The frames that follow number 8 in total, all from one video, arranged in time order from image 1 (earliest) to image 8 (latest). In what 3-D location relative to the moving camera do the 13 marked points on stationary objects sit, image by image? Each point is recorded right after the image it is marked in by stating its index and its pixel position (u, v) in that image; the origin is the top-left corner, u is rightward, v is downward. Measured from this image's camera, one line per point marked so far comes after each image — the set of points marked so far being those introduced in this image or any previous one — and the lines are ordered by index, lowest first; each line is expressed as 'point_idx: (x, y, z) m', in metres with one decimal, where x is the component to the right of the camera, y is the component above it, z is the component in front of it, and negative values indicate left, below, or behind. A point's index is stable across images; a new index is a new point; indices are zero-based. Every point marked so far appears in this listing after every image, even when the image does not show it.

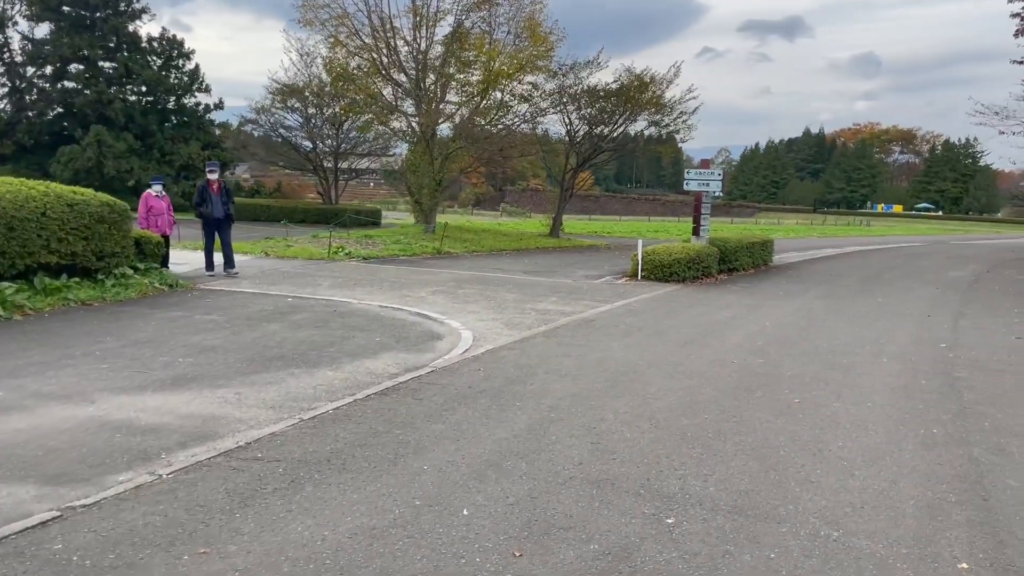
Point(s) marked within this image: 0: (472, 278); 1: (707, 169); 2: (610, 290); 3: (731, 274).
0: (-0.7, +0.2, +14.5) m
1: (+4.0, +2.5, +17.4) m
2: (+1.7, 0.0, +14.3) m
3: (+4.7, +0.3, +18.0) m
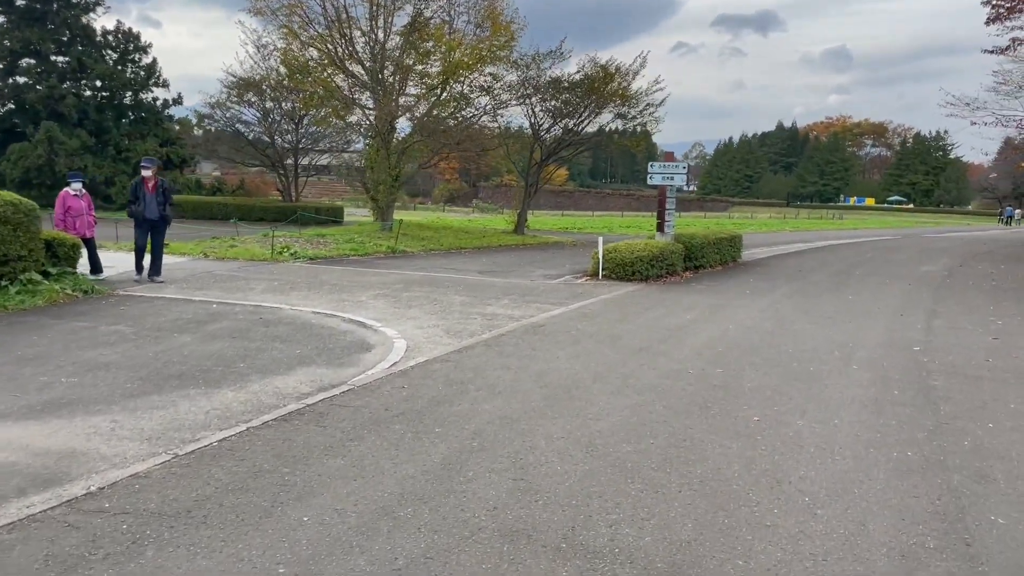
0: (-1.5, +0.1, +13.7) m
1: (+3.1, +2.5, +16.7) m
2: (+0.9, 0.0, +13.5) m
3: (+3.8, +0.3, +17.3) m
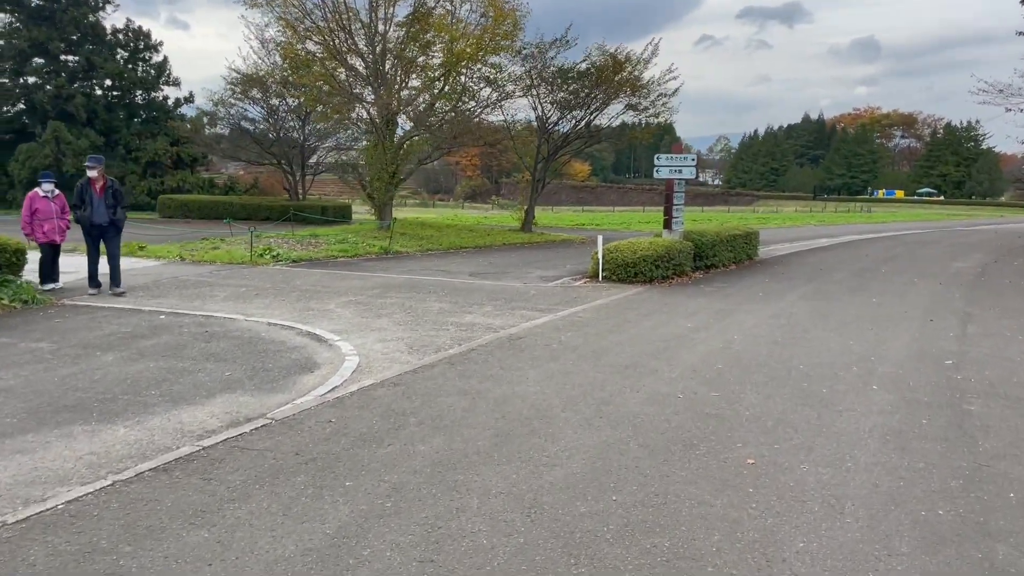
0: (-1.6, +0.1, +12.6) m
1: (+3.1, +2.5, +15.5) m
2: (+0.7, -0.1, +12.4) m
3: (+3.8, +0.3, +16.1) m
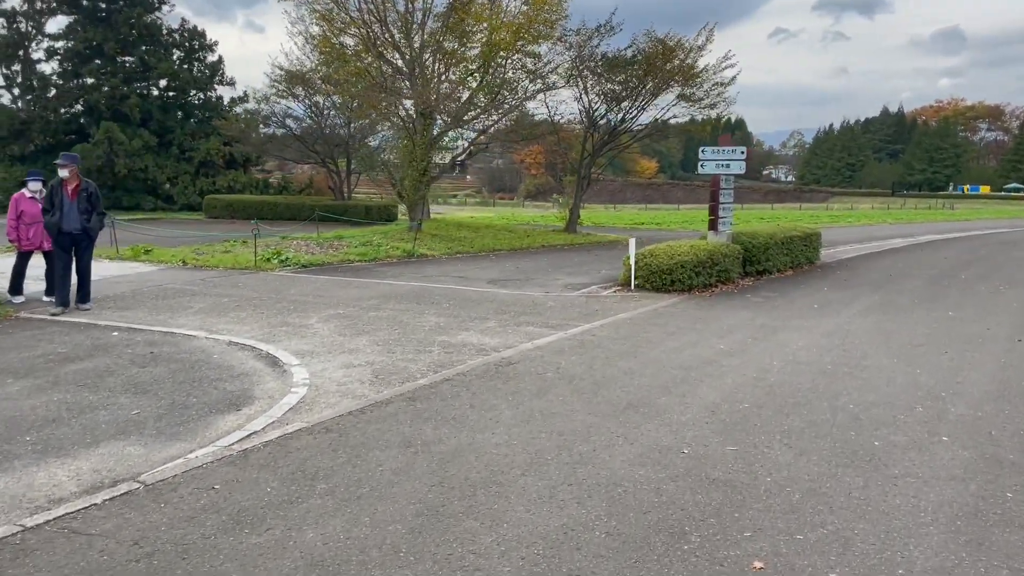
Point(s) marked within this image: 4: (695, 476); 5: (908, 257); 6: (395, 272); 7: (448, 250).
0: (-1.4, -0.1, +11.4) m
1: (+3.5, +2.3, +13.9) m
2: (+0.9, -0.2, +11.0) m
3: (+4.2, +0.2, +14.4) m
4: (+1.1, -1.1, +4.8) m
5: (+8.9, +0.7, +19.1) m
6: (-1.9, +0.3, +13.9) m
7: (-1.3, +0.8, +17.8) m
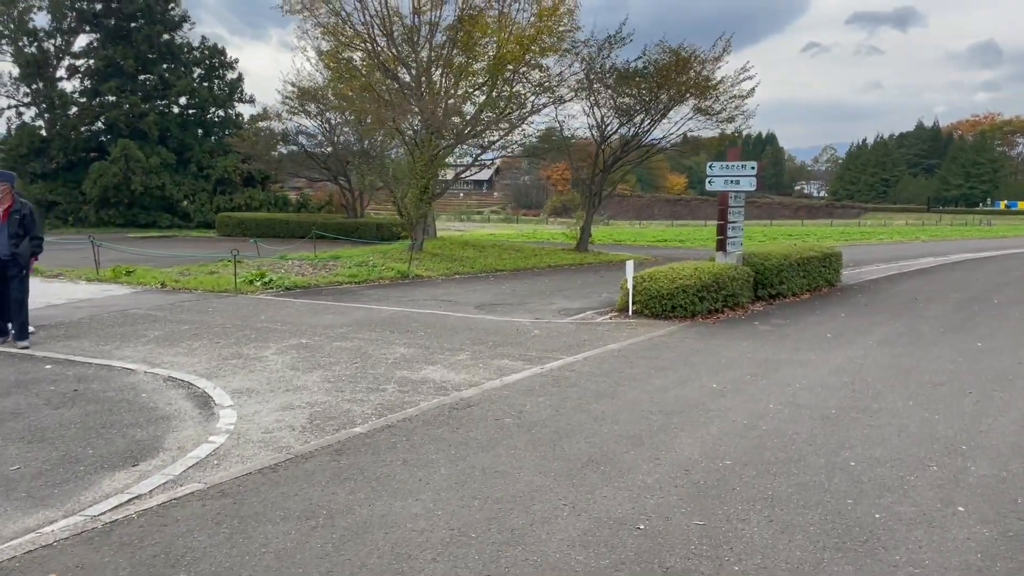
0: (-1.6, -0.4, +10.6) m
1: (+3.4, +1.9, +13.0) m
2: (+0.7, -0.6, +10.2) m
3: (+4.2, -0.2, +13.5) m
4: (+0.6, -1.3, +4.0) m
5: (+9.0, +0.2, +18.0) m
6: (-2.0, -0.1, +13.1) m
7: (-1.3, +0.4, +17.0) m
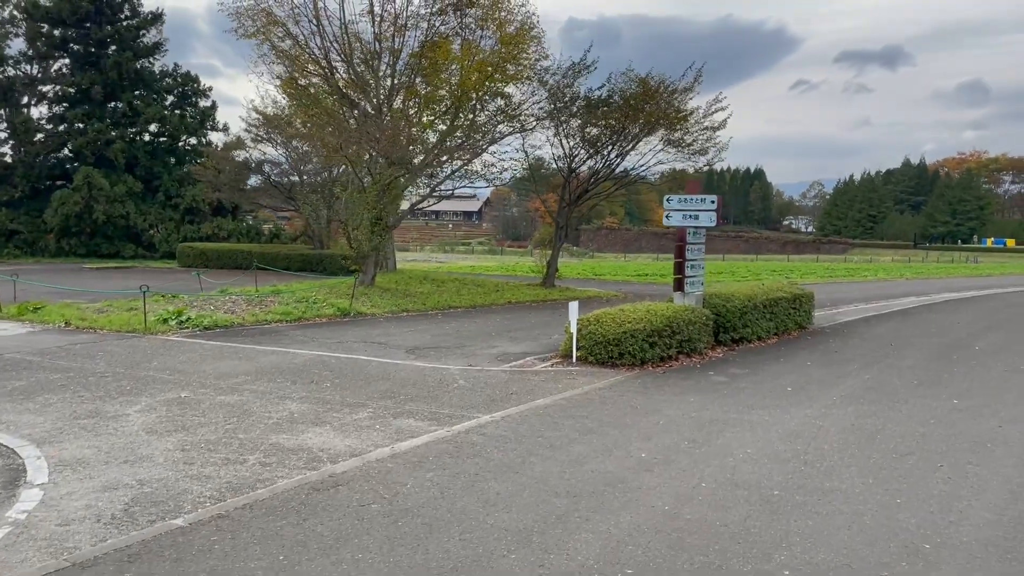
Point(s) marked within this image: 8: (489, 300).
0: (-2.4, -0.9, +9.5) m
1: (+2.6, +1.3, +12.0) m
2: (-0.1, -1.1, +9.0) m
3: (+3.3, -0.9, +12.4) m
4: (-0.1, -1.5, +2.8) m
5: (+8.0, -0.7, +17.0) m
6: (-2.9, -0.7, +12.0) m
7: (-2.2, -0.4, +15.9) m
8: (-0.5, -0.2, +18.6) m
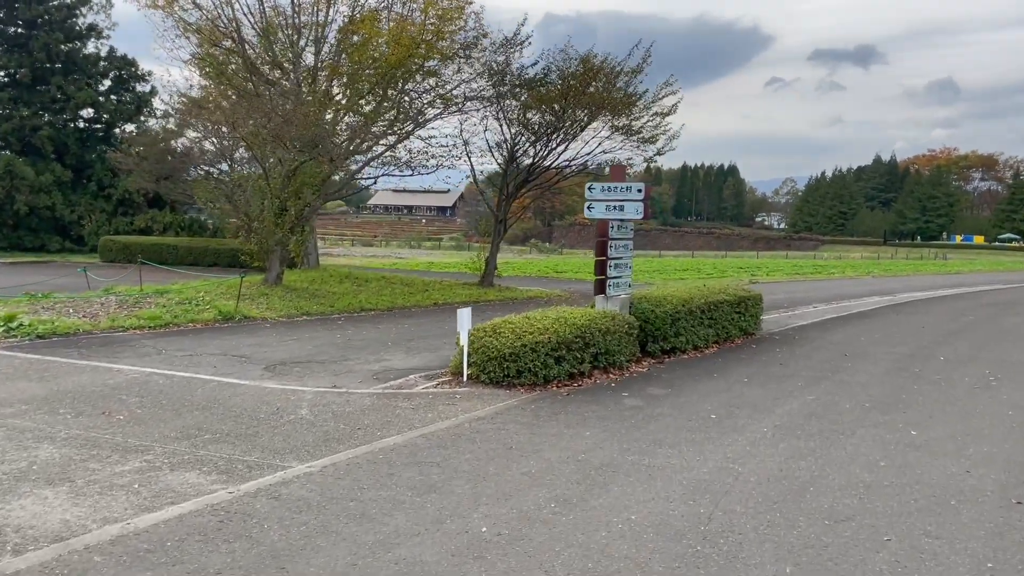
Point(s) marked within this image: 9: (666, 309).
0: (-3.6, -0.9, +7.6) m
1: (+1.3, +1.3, +10.2) m
2: (-1.3, -1.1, +7.2) m
3: (+2.0, -0.9, +10.7) m
4: (-1.2, -1.6, +1.0) m
5: (+6.6, -0.7, +15.3) m
6: (-4.2, -0.7, +10.1) m
7: (-3.6, -0.4, +14.0) m
8: (-2.0, -0.2, +16.8) m
9: (+2.0, -0.3, +10.8) m
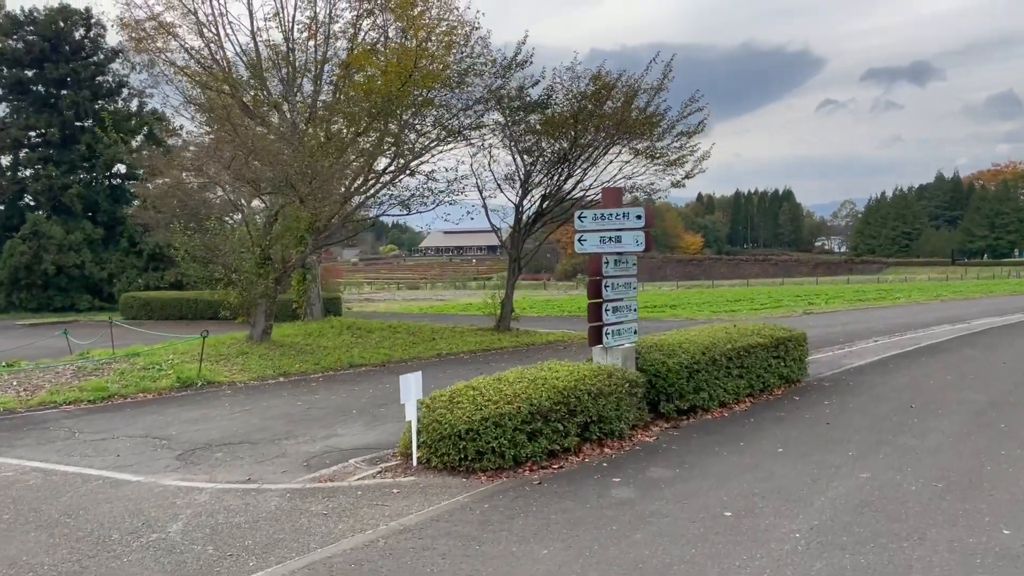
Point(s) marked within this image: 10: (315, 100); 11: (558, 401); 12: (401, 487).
0: (-4.0, -1.5, +6.0) m
1: (+1.0, +0.8, +8.4) m
2: (-1.7, -1.6, +5.5) m
3: (+1.8, -1.4, +8.7) m
4: (-2.0, -1.8, -0.7) m
5: (+6.7, -1.2, +13.1) m
6: (-4.4, -1.4, +8.6) m
7: (-3.6, -1.2, +12.5) m
8: (-1.8, -1.1, +15.1) m
9: (+1.8, -0.8, +8.9) m
10: (-4.4, +4.3, +18.9) m
11: (+0.4, -1.0, +7.1) m
12: (-0.8, -1.5, +6.4) m
